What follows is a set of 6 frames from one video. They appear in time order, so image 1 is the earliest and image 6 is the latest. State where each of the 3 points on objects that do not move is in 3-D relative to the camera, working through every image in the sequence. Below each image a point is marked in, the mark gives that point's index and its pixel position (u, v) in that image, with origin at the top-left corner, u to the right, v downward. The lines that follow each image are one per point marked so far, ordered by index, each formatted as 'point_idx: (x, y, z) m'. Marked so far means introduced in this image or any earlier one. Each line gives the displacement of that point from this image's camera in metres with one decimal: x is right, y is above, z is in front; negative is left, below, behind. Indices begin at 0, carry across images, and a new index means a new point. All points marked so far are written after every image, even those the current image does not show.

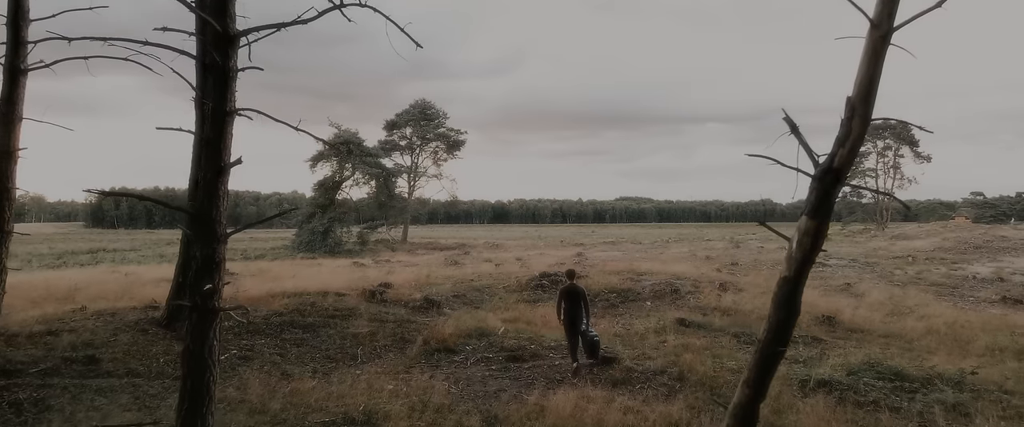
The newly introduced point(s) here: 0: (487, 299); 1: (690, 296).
0: (-0.7, -2.3, +13.8) m
1: (+4.8, -2.2, +13.8) m
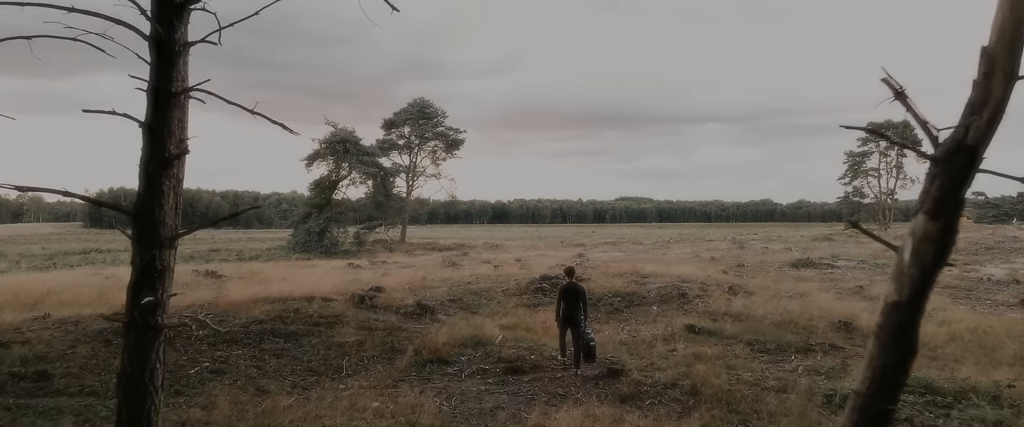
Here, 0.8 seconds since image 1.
0: (-0.7, -2.3, +13.1) m
1: (+4.7, -2.2, +13.1) m
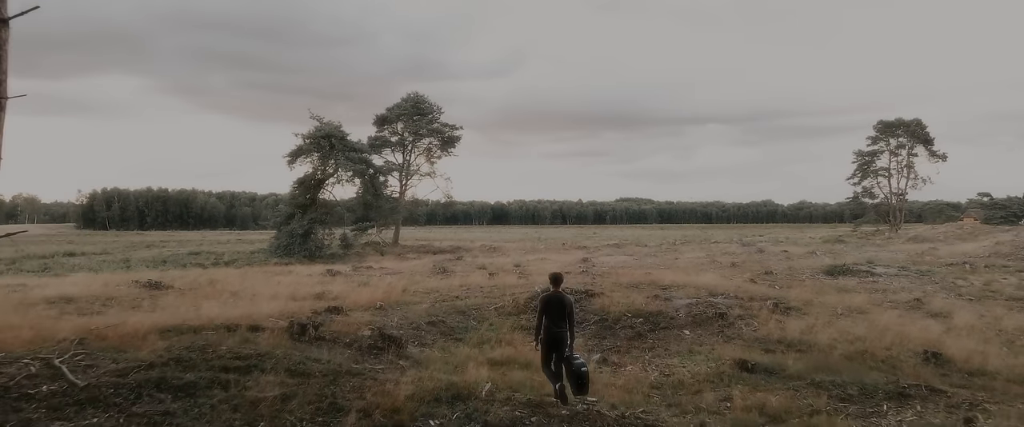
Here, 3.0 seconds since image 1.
0: (-0.8, -2.3, +10.5) m
1: (+4.7, -2.2, +10.4) m
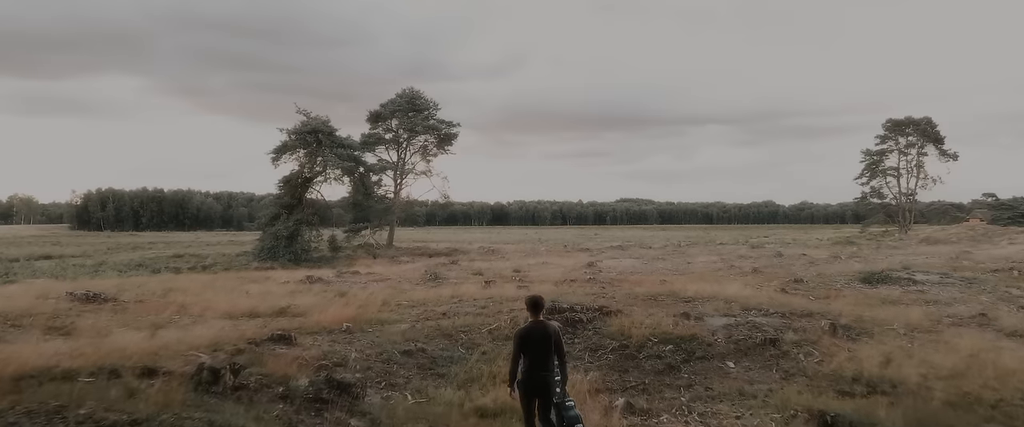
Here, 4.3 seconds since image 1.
0: (-0.9, -2.3, +8.3) m
1: (+4.6, -2.2, +8.3) m
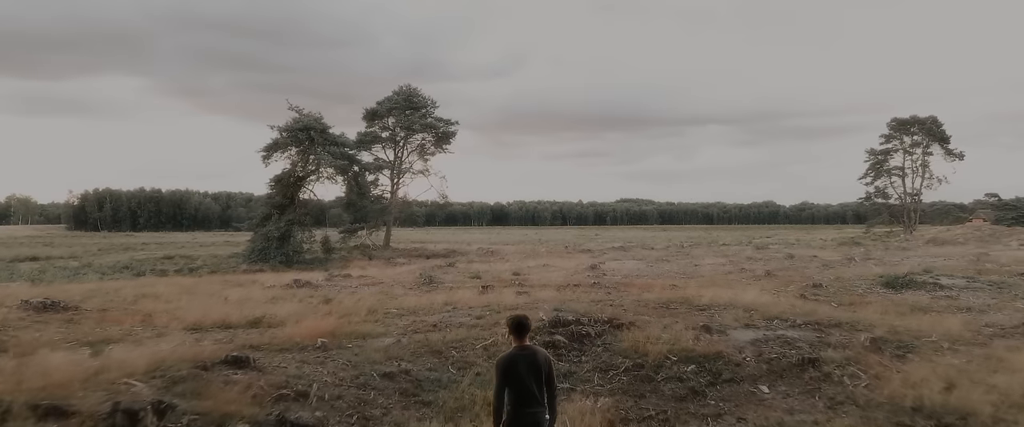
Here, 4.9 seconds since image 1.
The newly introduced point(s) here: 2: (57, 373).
0: (-0.9, -2.3, +7.1) m
1: (+4.6, -2.2, +7.1) m
2: (-5.3, -1.8, +6.0) m
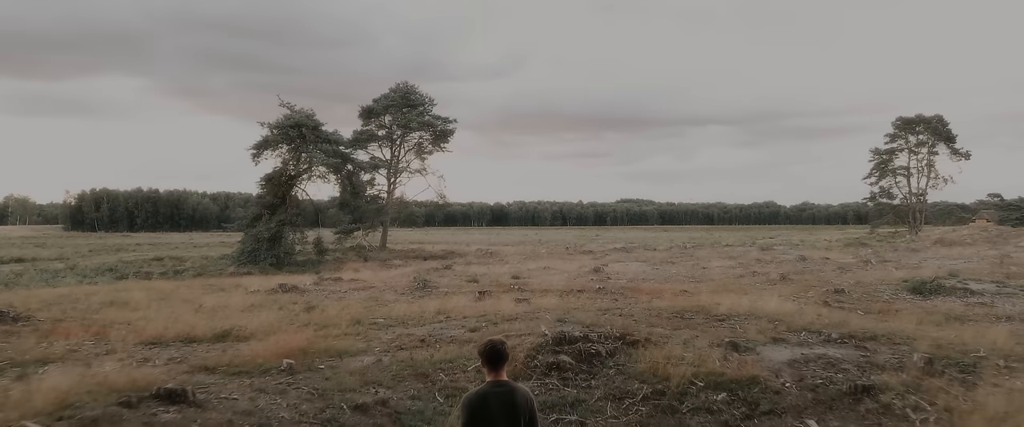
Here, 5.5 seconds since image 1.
0: (-0.9, -2.3, +6.0) m
1: (+4.6, -2.2, +5.9) m
2: (-5.3, -1.8, +4.8) m
